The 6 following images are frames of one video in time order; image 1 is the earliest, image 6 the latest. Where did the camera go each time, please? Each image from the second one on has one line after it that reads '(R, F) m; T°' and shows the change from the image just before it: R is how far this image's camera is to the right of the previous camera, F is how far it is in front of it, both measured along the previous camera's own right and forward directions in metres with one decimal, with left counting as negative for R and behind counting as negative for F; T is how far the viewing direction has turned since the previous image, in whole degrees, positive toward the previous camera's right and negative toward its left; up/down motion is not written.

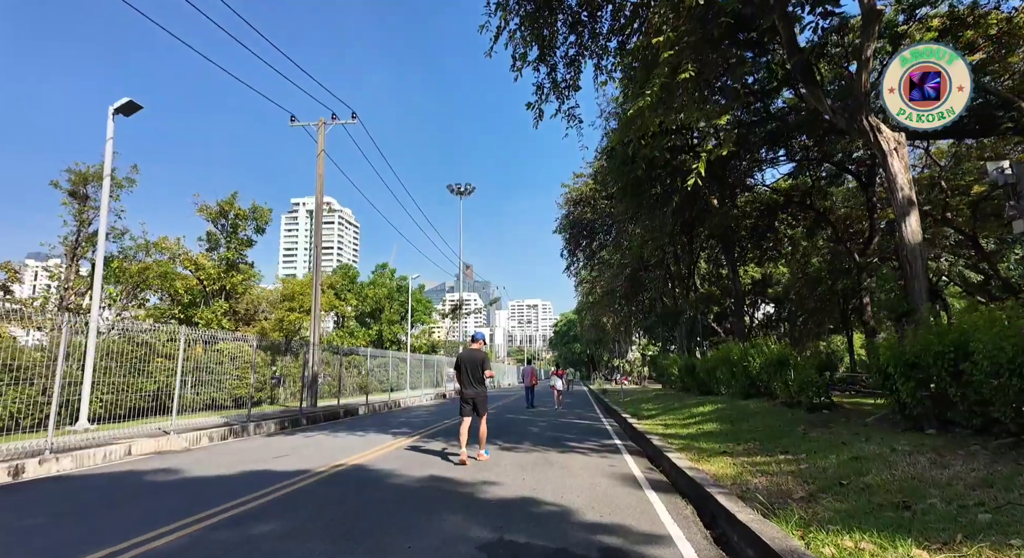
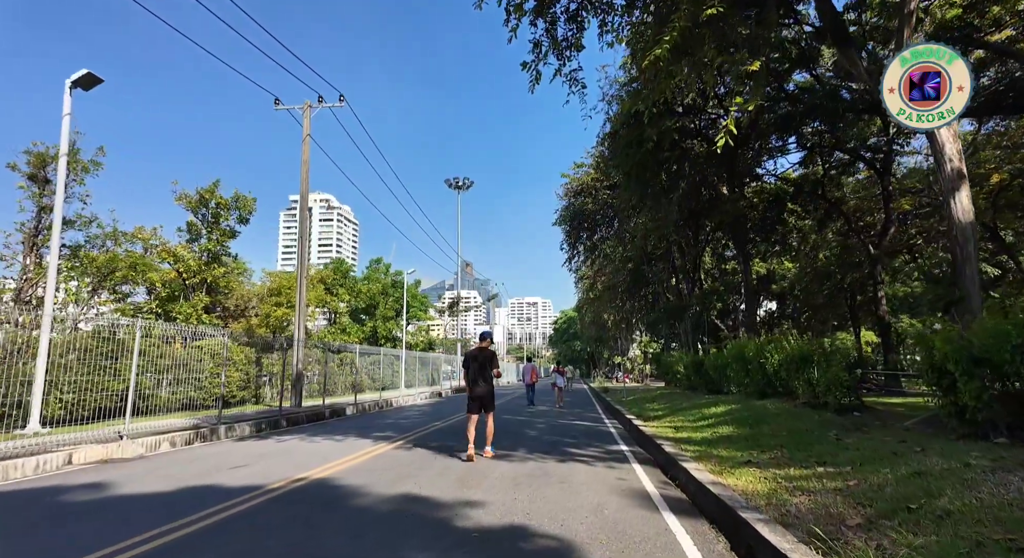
(+0.1, +0.9) m; 0°
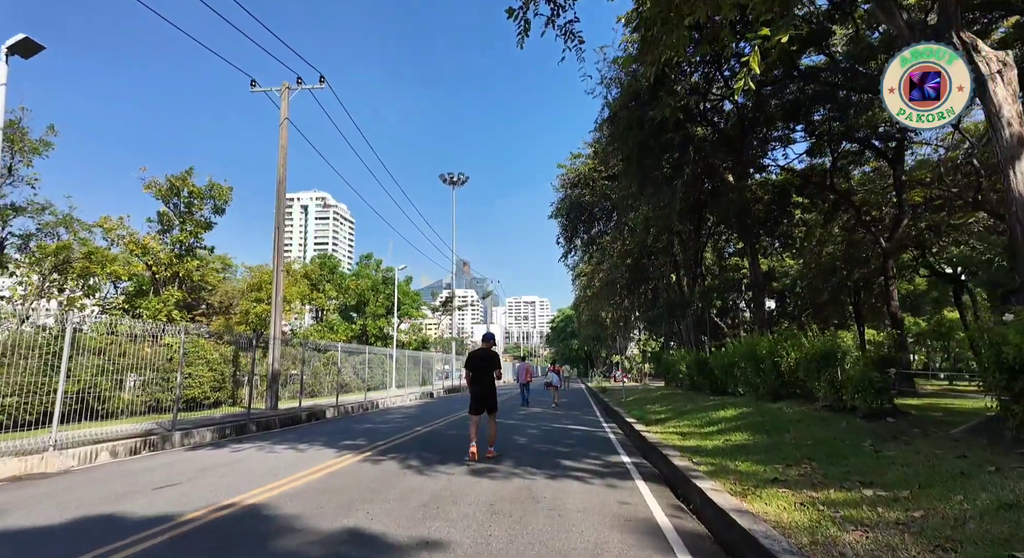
(+0.2, +1.0) m; 0°
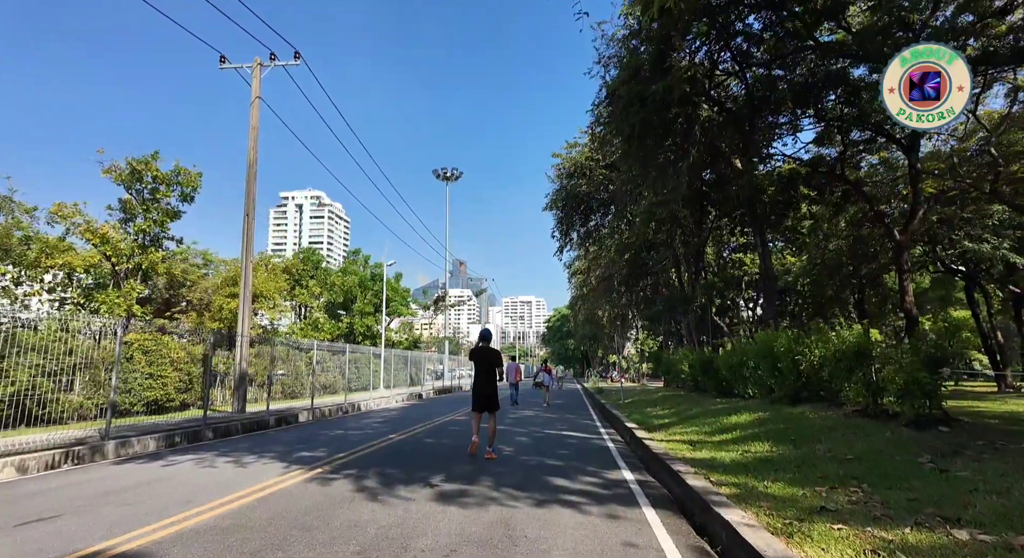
(+0.2, +1.1) m; 0°
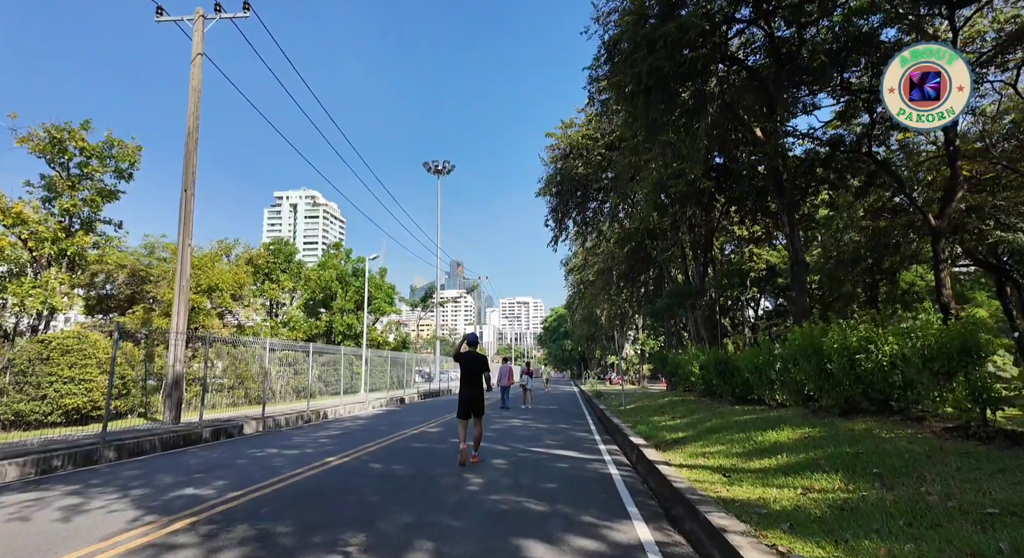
(+0.3, +2.0) m; 0°
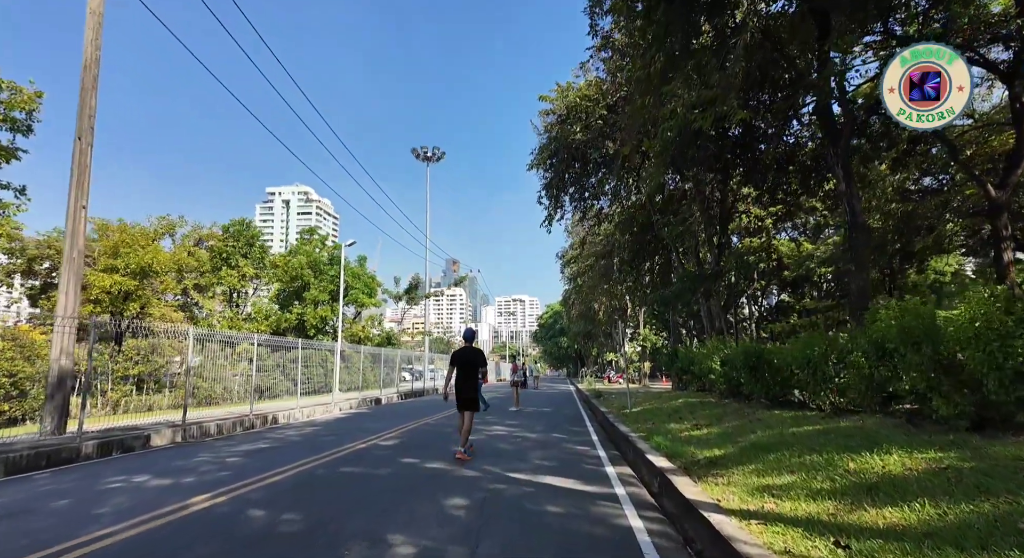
(+0.3, +2.4) m; 0°
